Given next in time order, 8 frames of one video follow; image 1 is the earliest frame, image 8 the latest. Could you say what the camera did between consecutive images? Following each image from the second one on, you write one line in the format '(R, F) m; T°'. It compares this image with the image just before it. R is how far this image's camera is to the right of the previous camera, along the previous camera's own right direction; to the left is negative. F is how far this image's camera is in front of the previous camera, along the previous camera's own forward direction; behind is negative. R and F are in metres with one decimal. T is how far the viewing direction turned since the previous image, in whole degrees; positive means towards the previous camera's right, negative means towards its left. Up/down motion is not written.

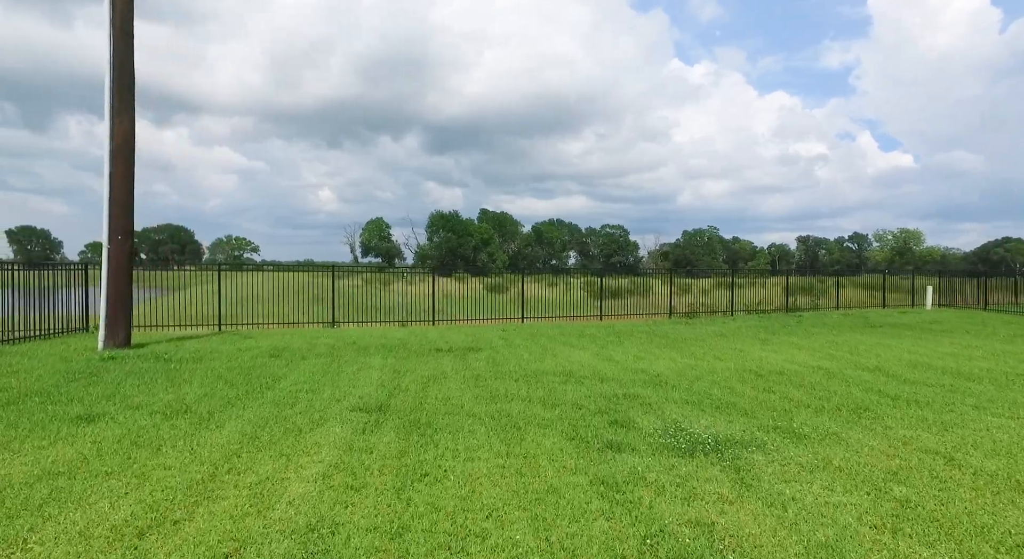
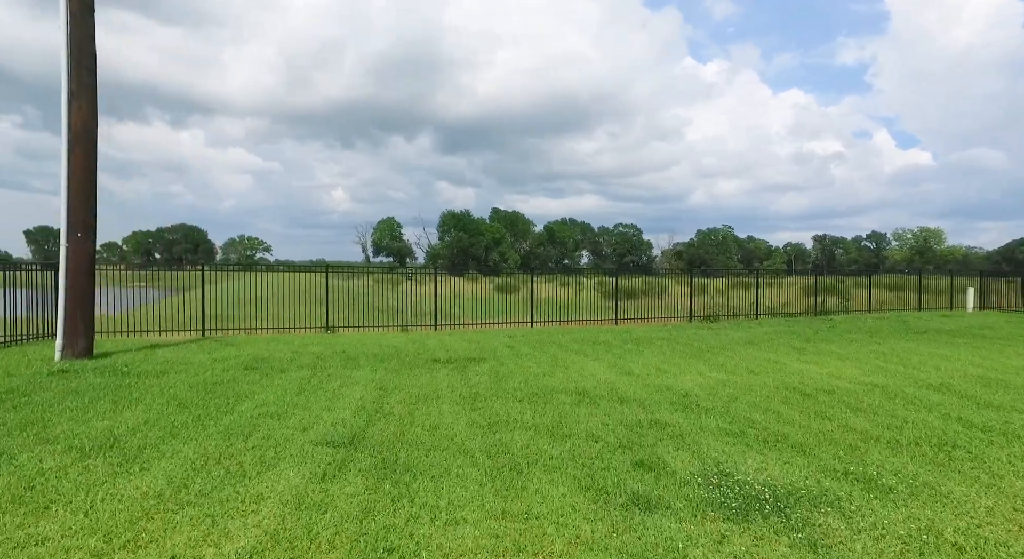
(+0.1, +1.1) m; -1°
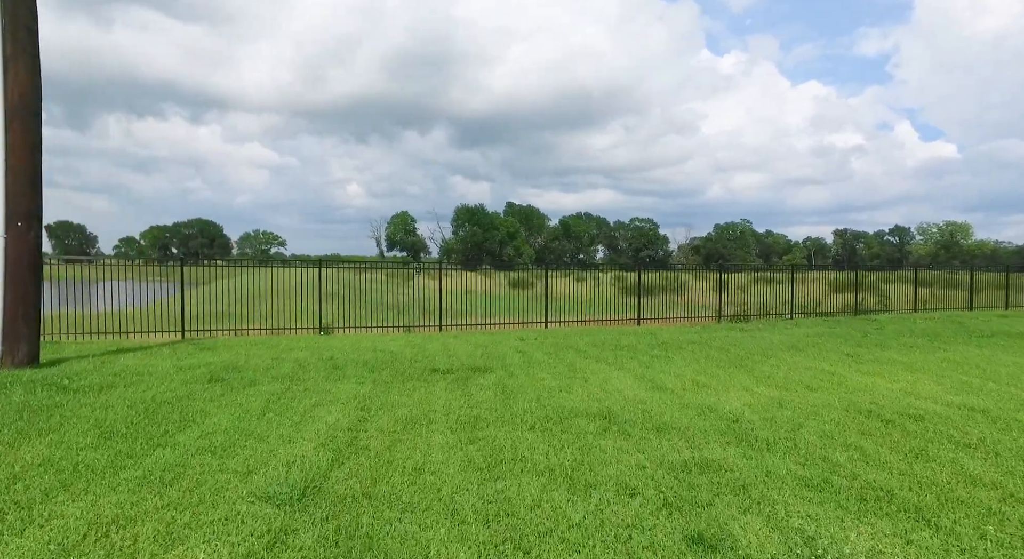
(+0.1, +1.3) m; -1°
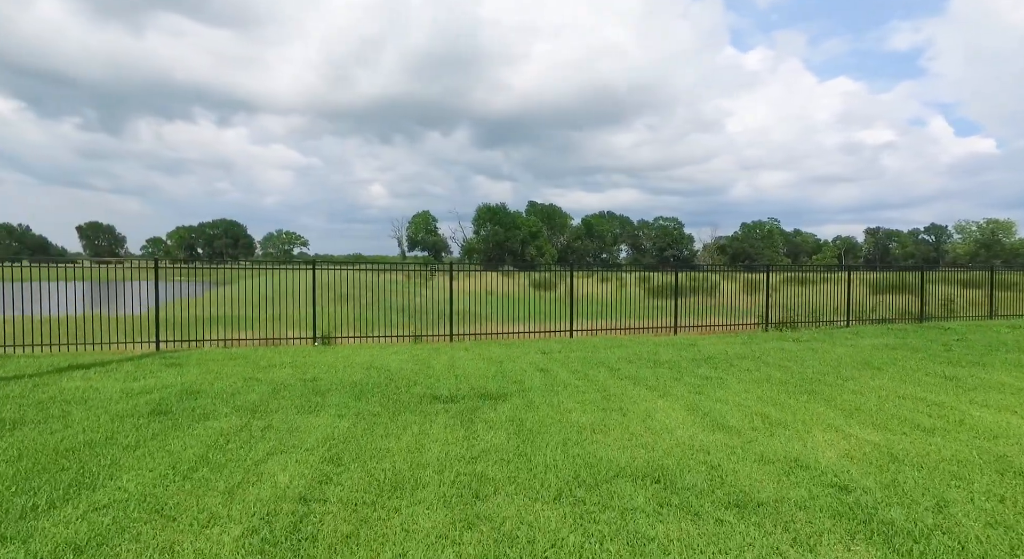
(0.0, +1.6) m; -2°
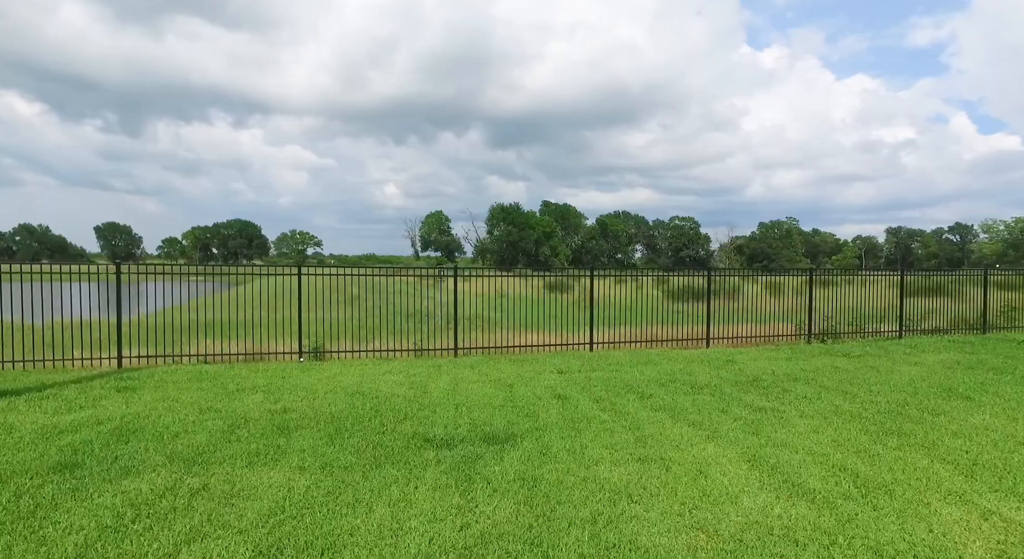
(0.0, +1.4) m; -1°
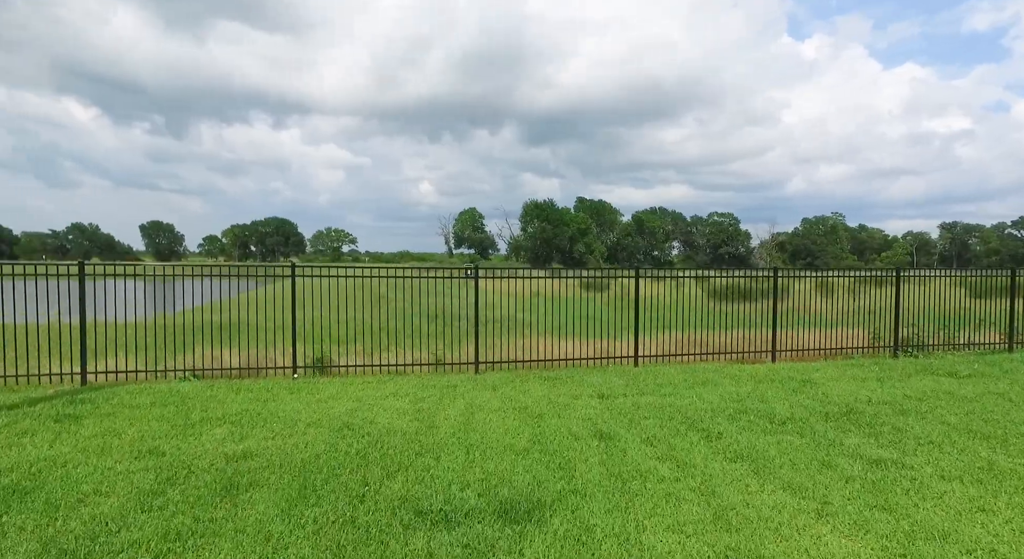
(+0.1, +1.6) m; -3°
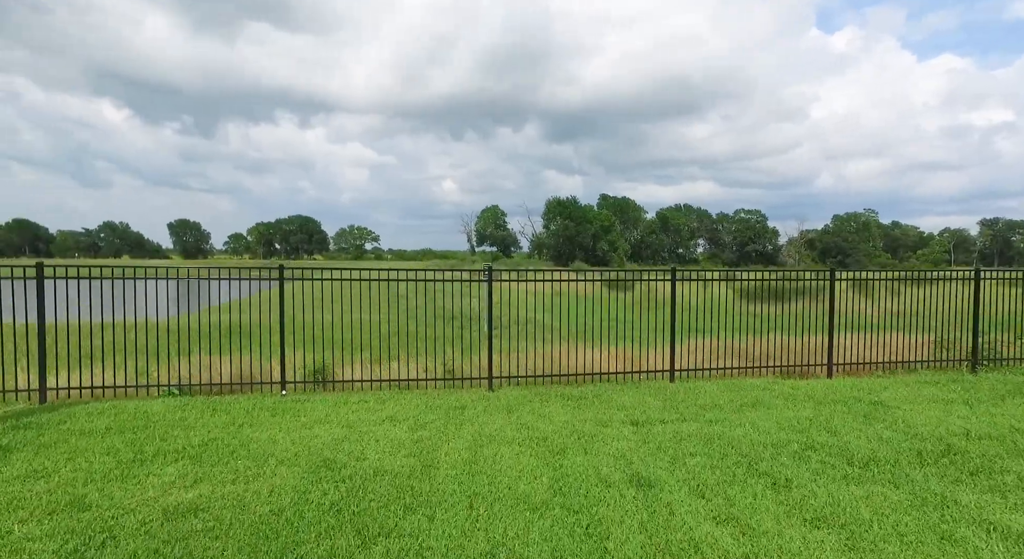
(+0.1, +1.2) m; -2°
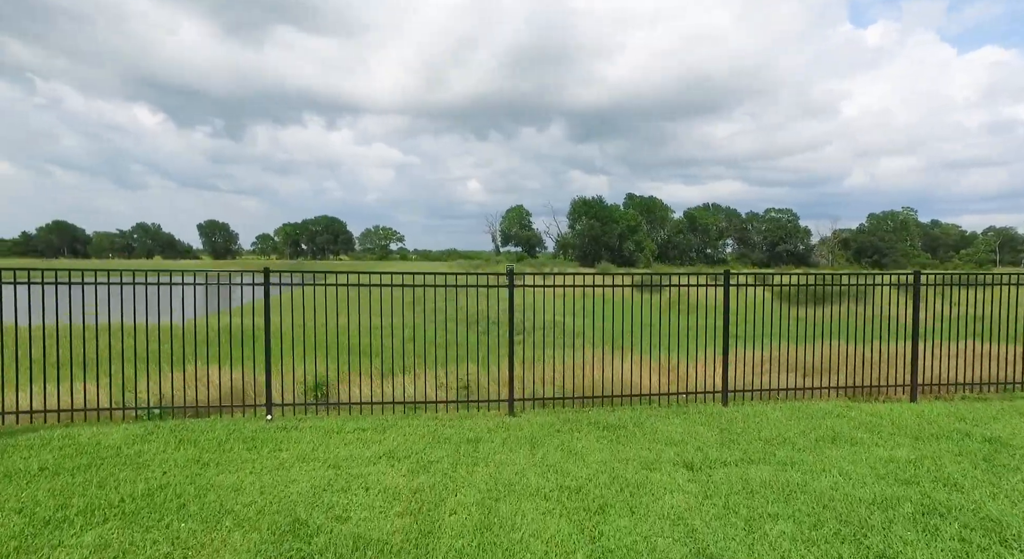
(0.0, +1.2) m; -2°
